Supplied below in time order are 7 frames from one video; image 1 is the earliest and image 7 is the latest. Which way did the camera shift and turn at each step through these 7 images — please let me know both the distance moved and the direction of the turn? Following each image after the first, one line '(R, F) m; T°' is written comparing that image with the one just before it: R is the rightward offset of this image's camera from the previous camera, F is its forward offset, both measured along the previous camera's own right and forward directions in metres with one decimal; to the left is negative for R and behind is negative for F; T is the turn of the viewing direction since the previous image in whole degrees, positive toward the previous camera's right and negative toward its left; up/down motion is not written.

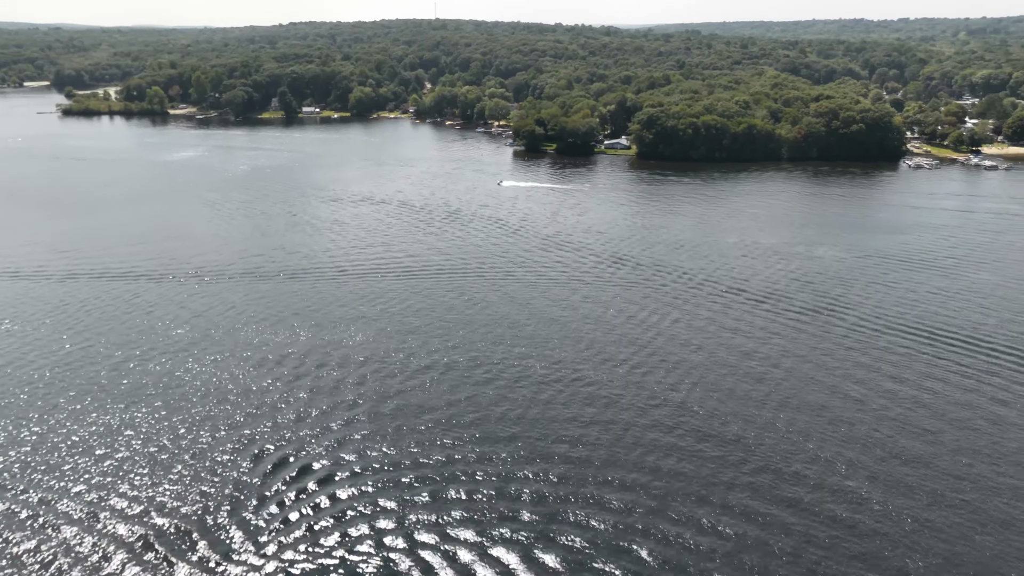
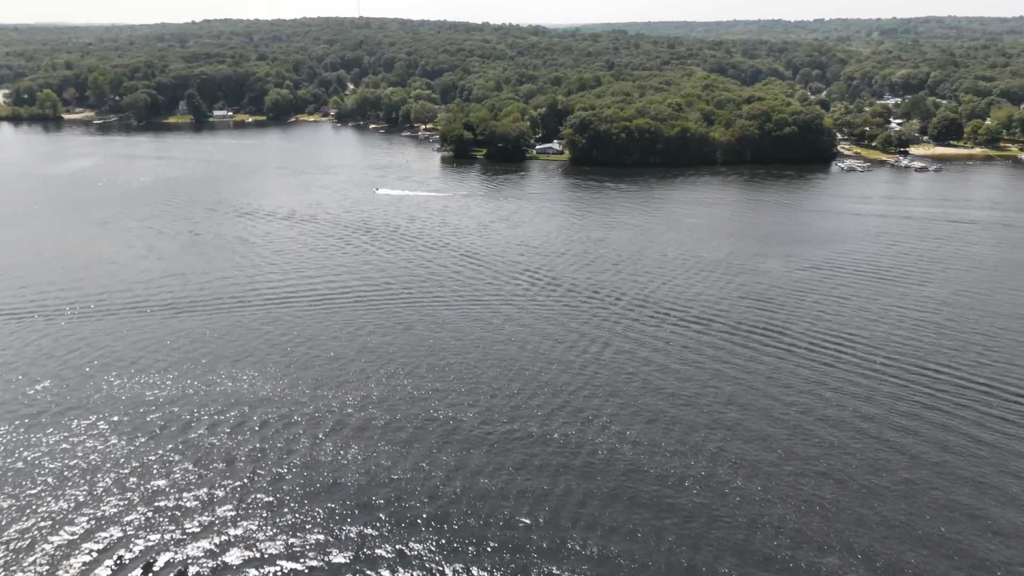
(+0.3, +3.4) m; +5°
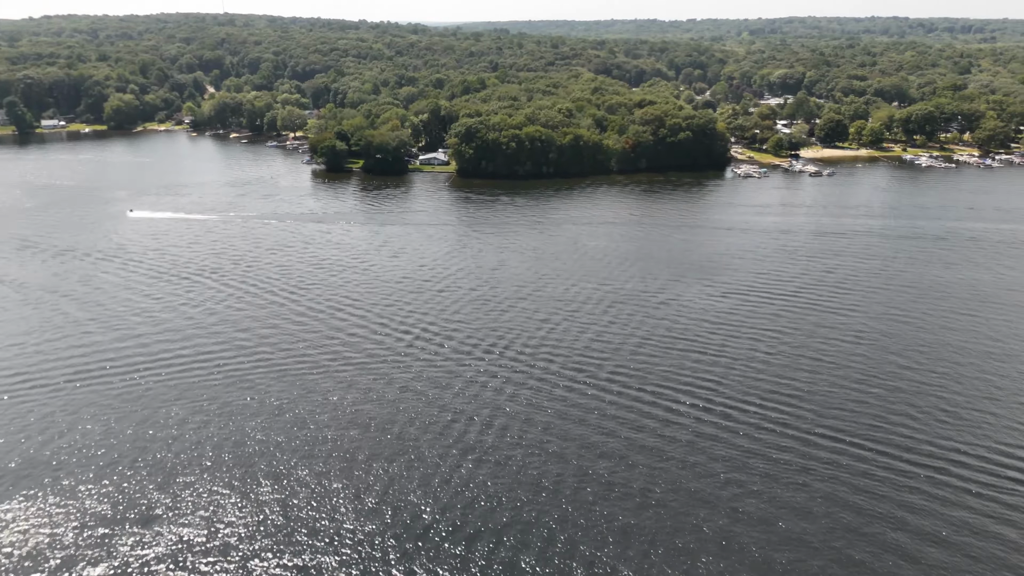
(+0.5, +5.8) m; +8°
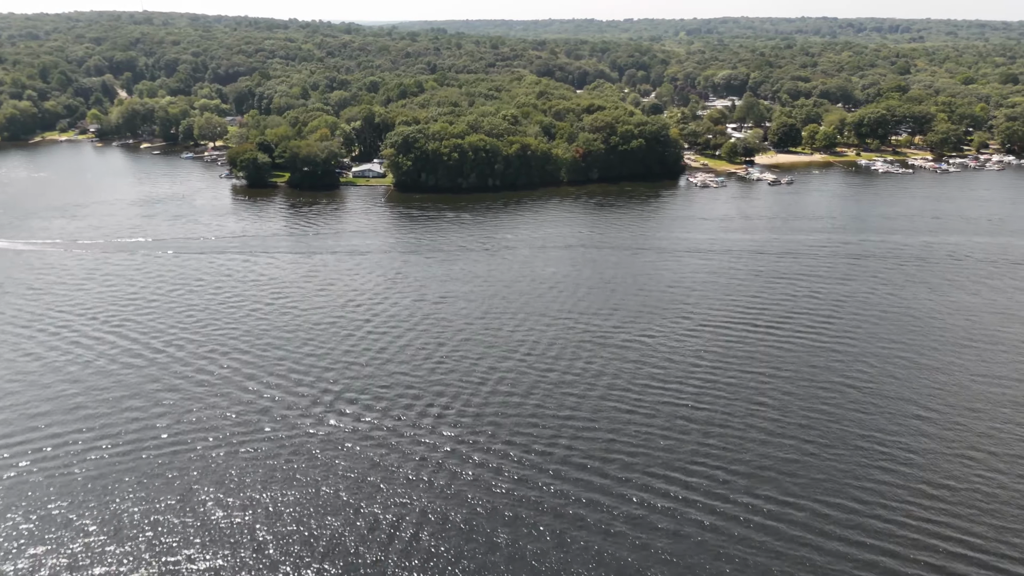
(-0.1, +4.9) m; +4°
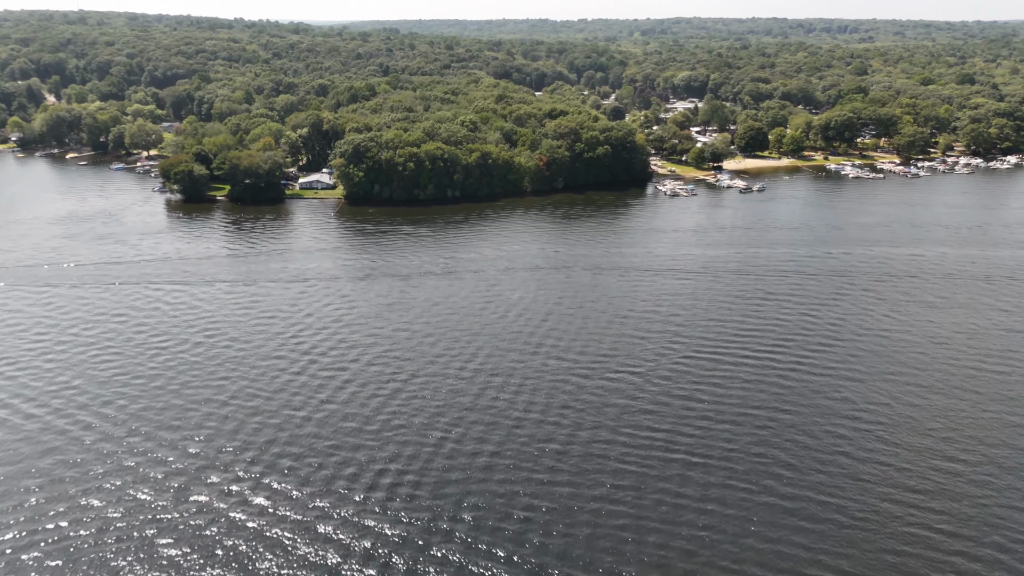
(-0.3, +3.6) m; +3°
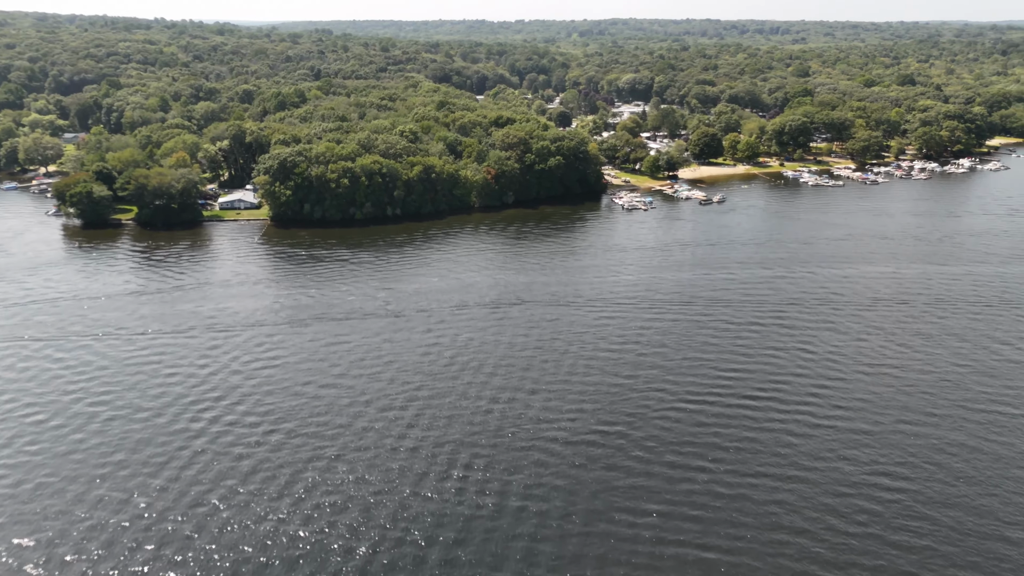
(-0.4, +4.6) m; +4°
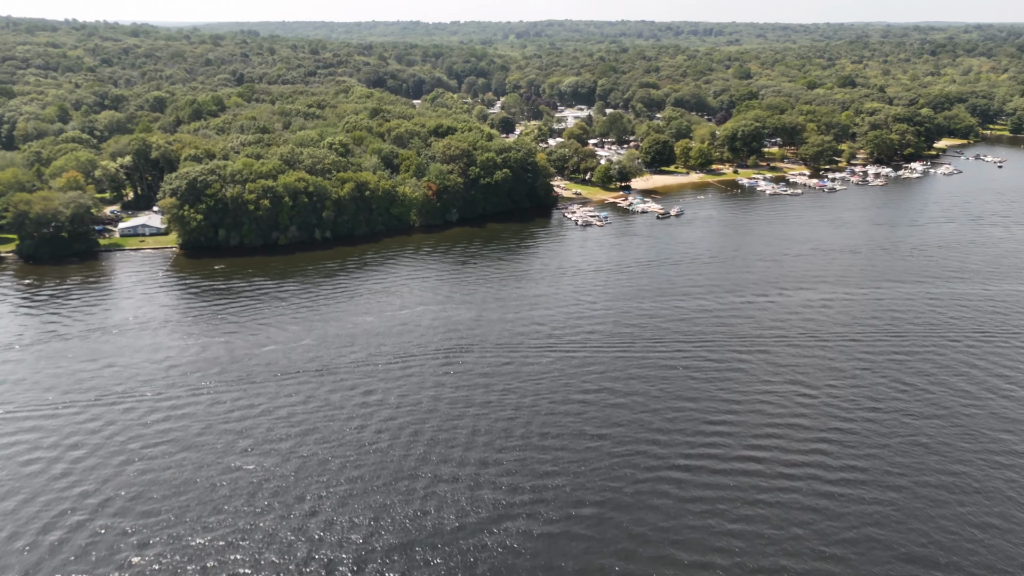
(-0.3, +4.7) m; +4°
